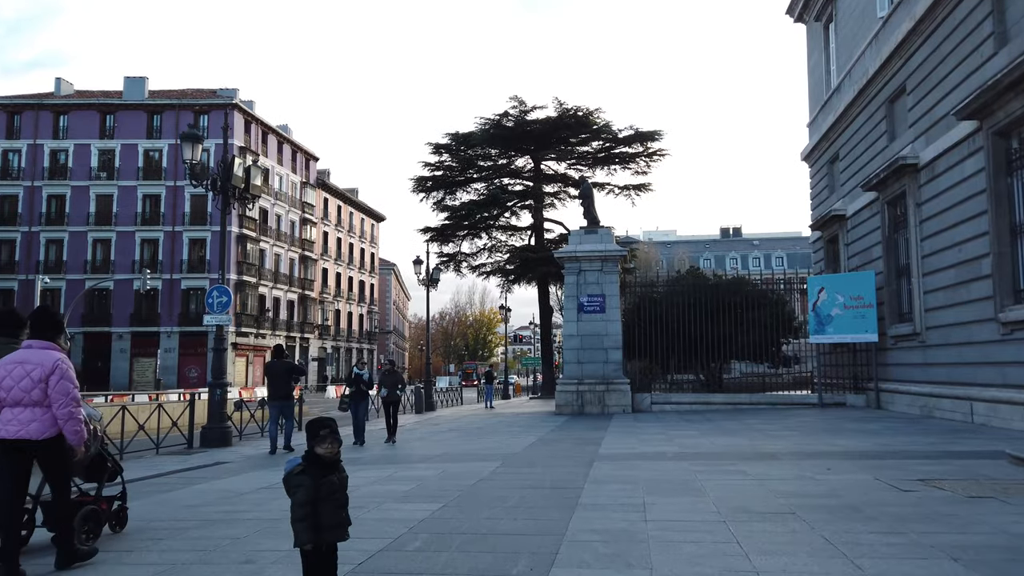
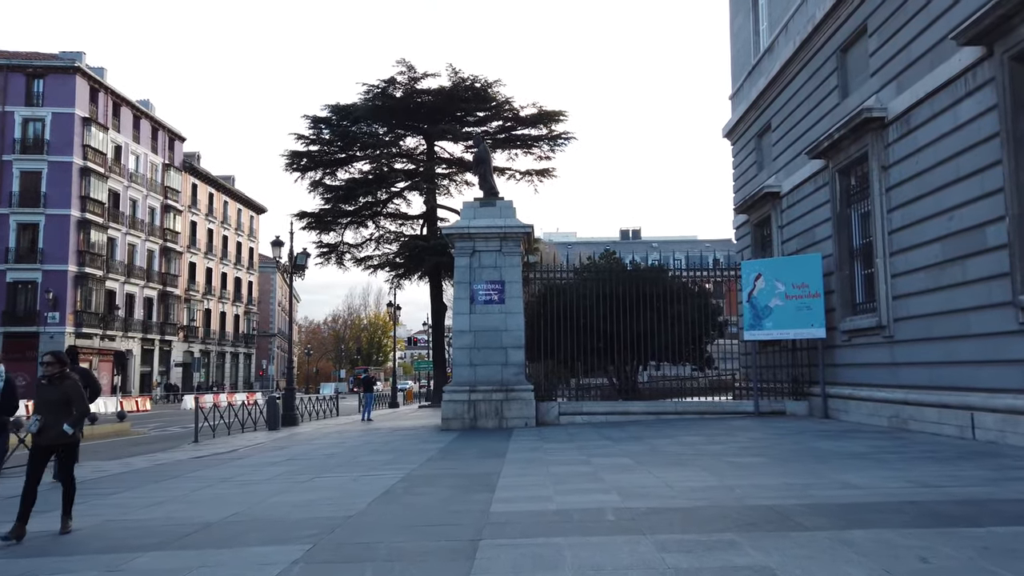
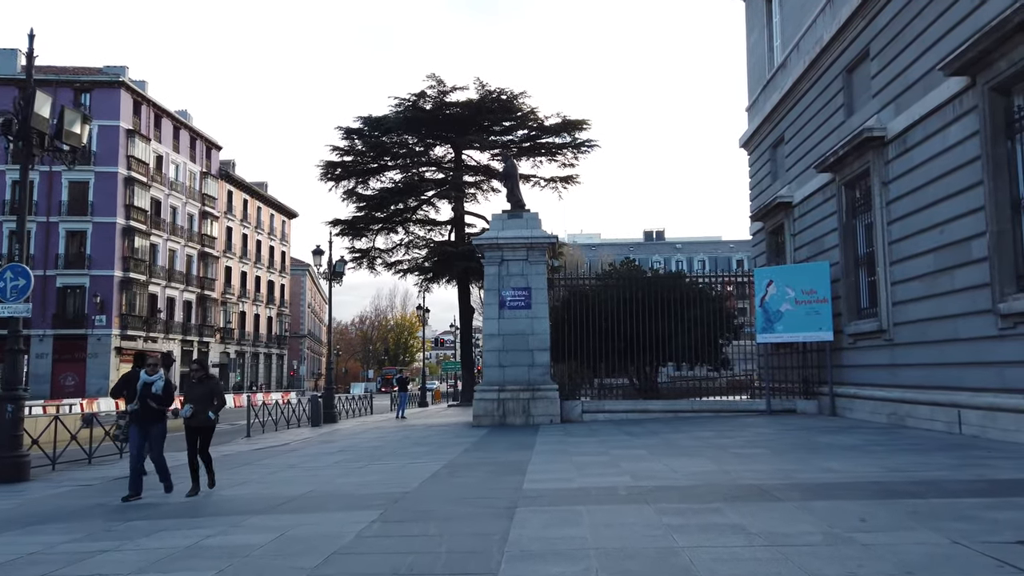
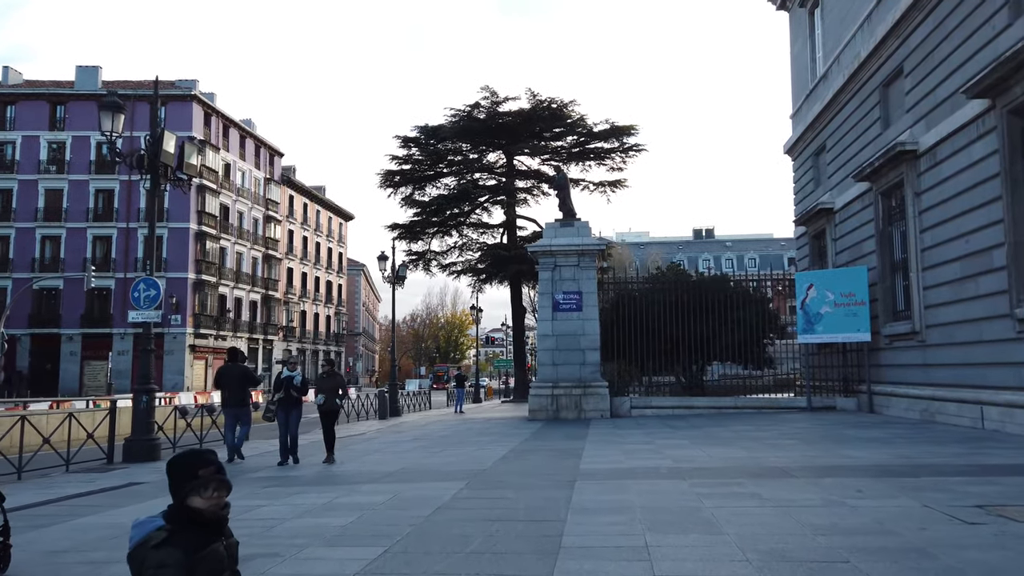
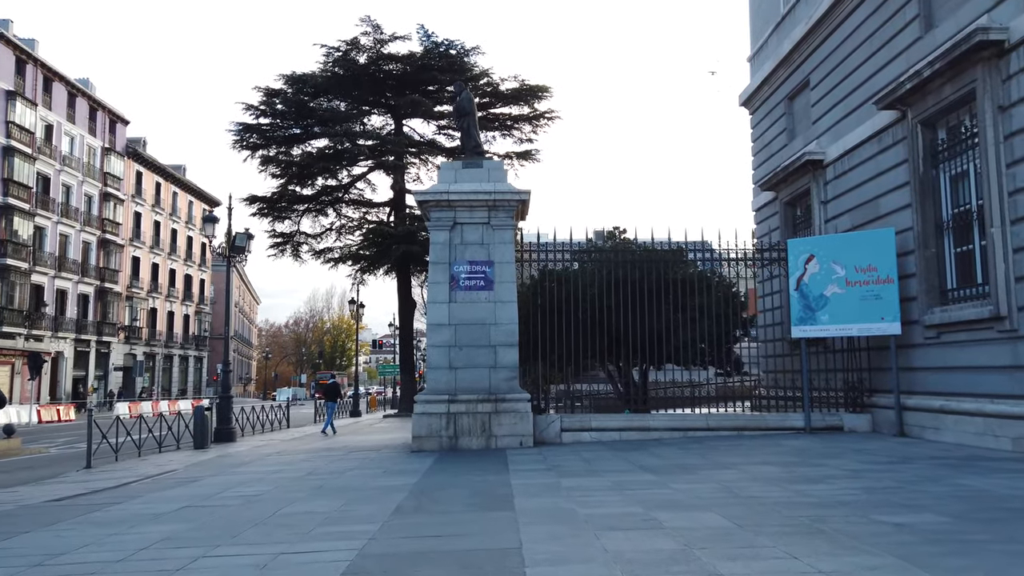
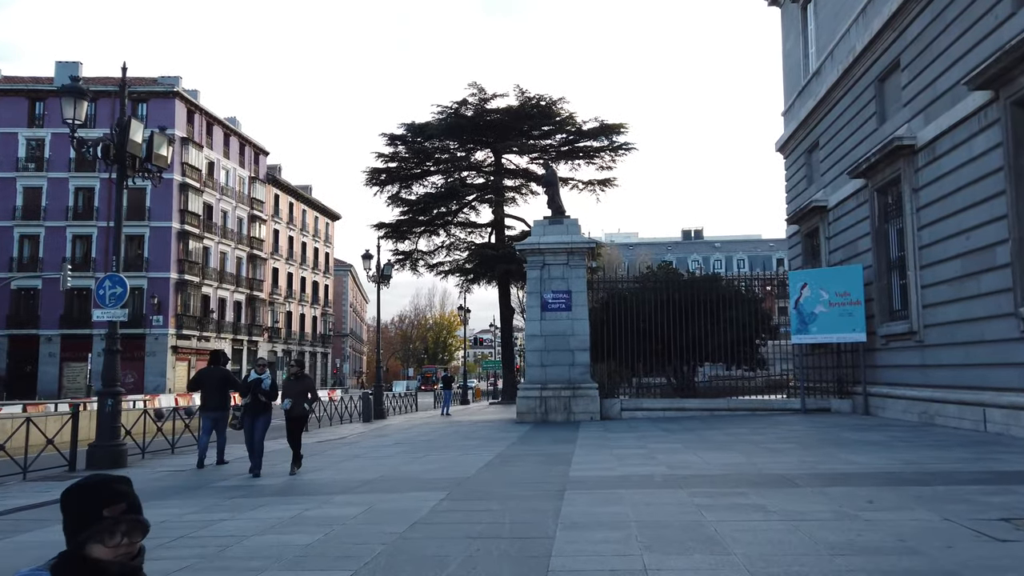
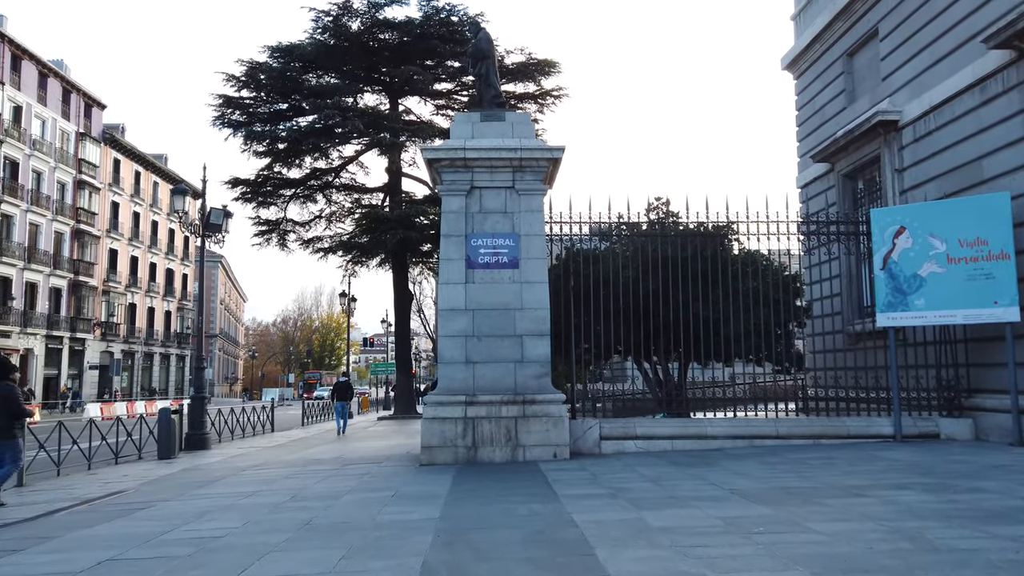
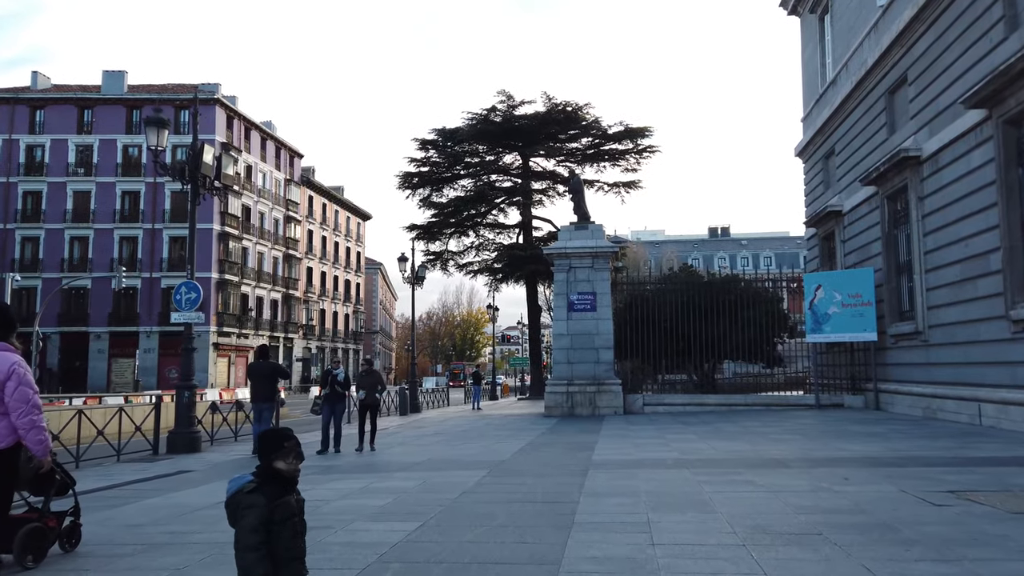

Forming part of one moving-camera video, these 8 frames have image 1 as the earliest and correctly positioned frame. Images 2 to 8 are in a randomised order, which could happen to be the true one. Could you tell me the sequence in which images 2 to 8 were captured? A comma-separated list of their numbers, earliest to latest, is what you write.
8, 4, 6, 3, 2, 5, 7
